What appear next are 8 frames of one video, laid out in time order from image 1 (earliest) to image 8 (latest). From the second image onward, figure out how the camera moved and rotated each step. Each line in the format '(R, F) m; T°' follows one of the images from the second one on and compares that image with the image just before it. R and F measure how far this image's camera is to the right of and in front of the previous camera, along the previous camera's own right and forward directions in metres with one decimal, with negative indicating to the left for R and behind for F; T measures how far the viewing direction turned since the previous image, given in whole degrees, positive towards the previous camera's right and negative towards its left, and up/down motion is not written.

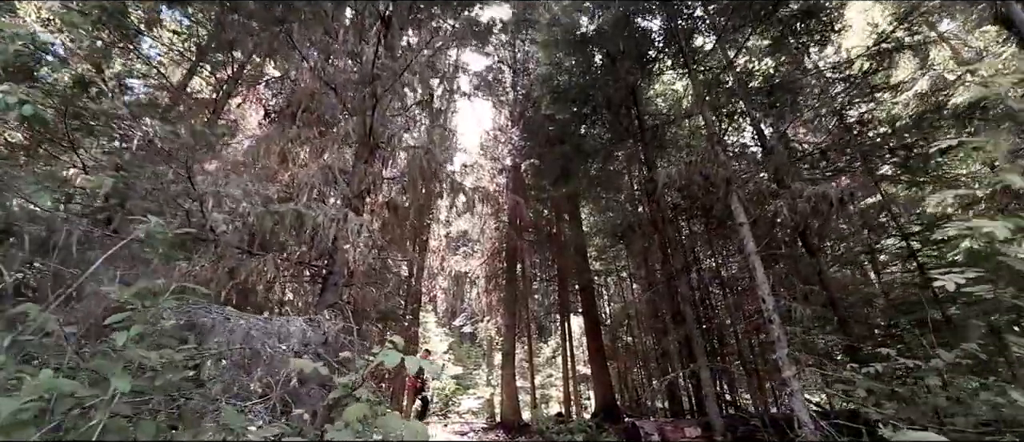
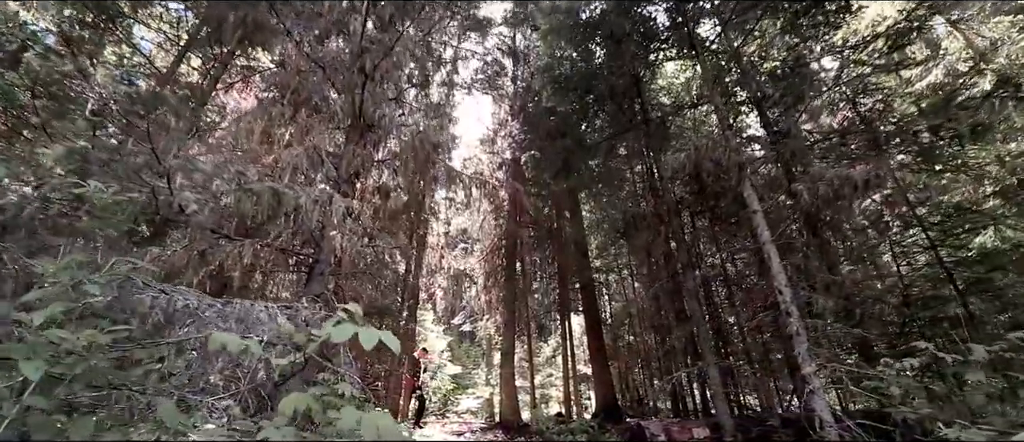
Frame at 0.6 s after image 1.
(0.0, +0.3) m; 0°
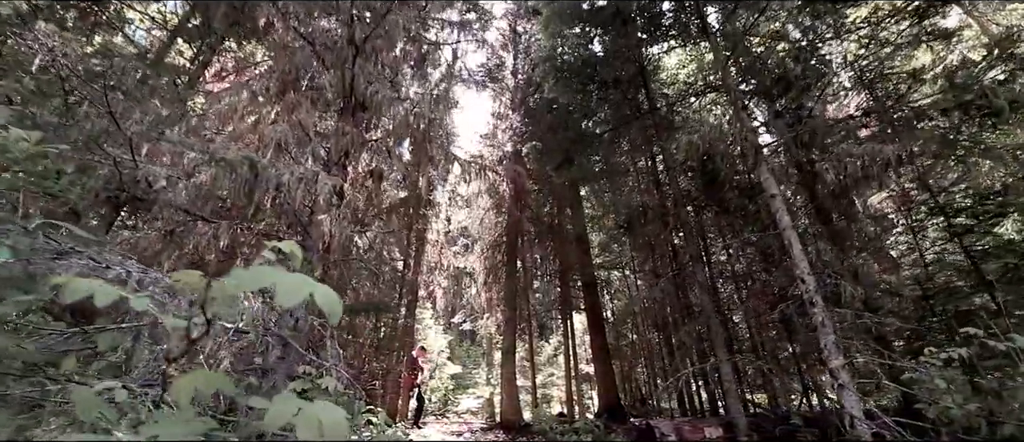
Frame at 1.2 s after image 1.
(0.0, +0.3) m; 0°
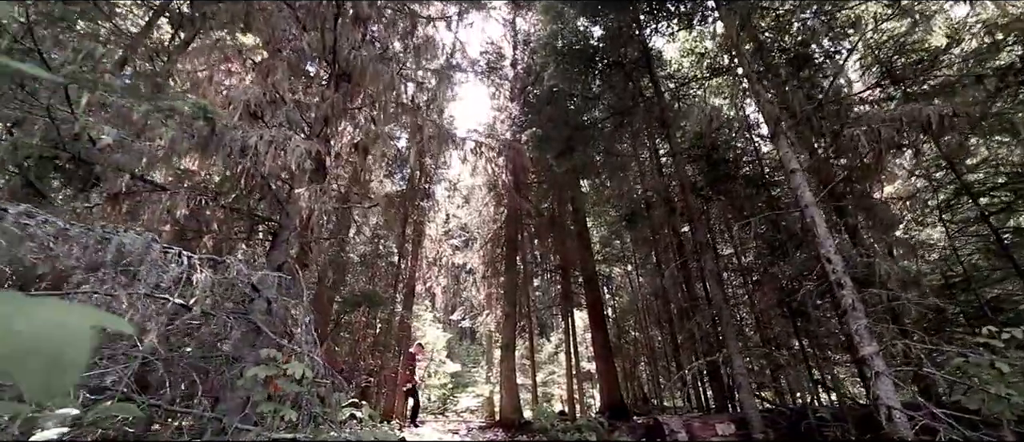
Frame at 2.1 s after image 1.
(0.0, +0.4) m; 0°
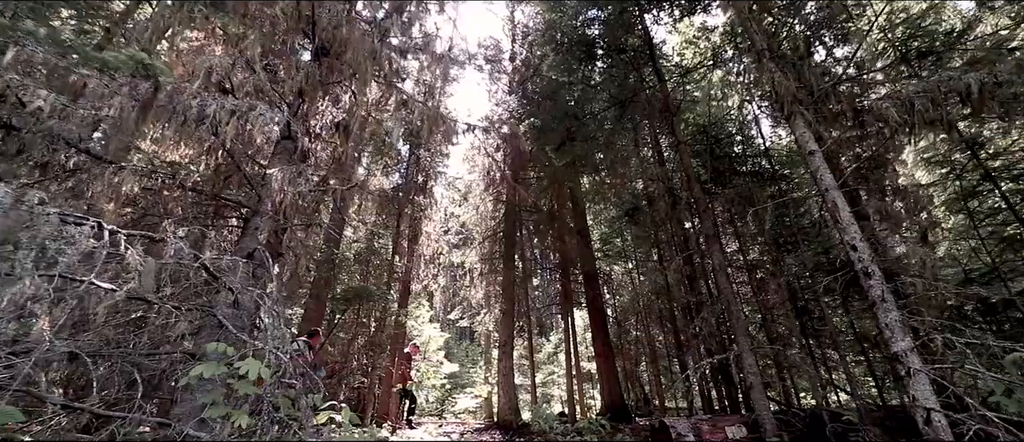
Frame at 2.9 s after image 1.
(0.0, +0.3) m; 0°
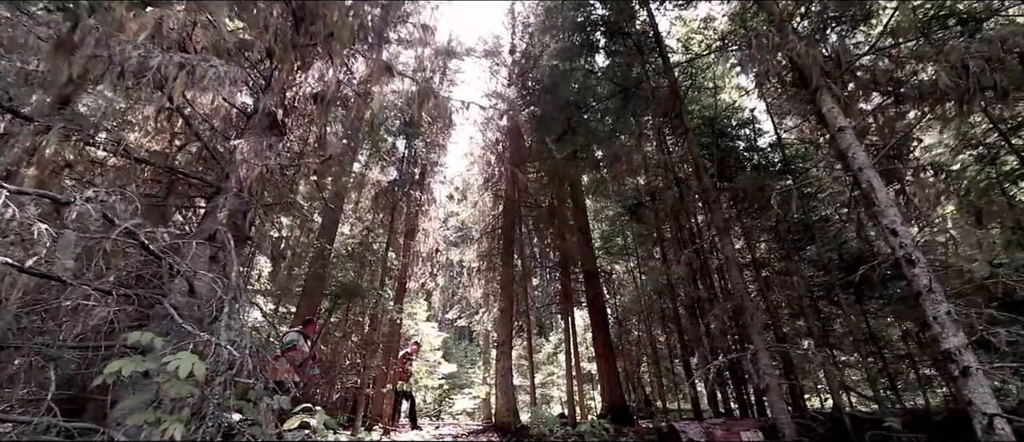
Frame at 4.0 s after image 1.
(0.0, +0.4) m; 0°
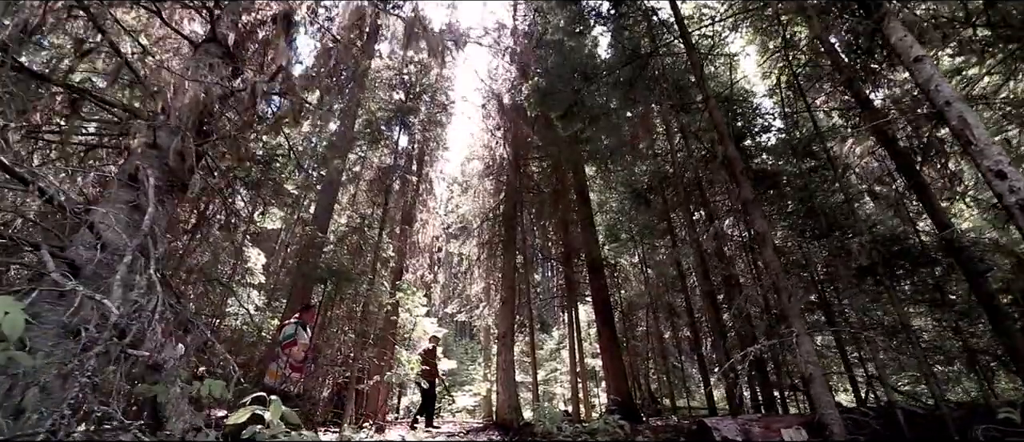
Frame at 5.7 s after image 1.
(0.0, +0.6) m; 0°
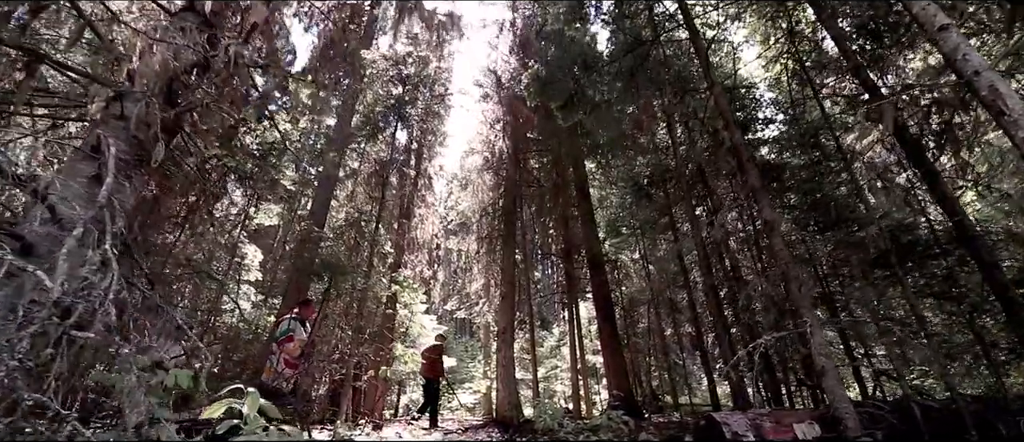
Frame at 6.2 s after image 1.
(0.0, +0.2) m; 0°
